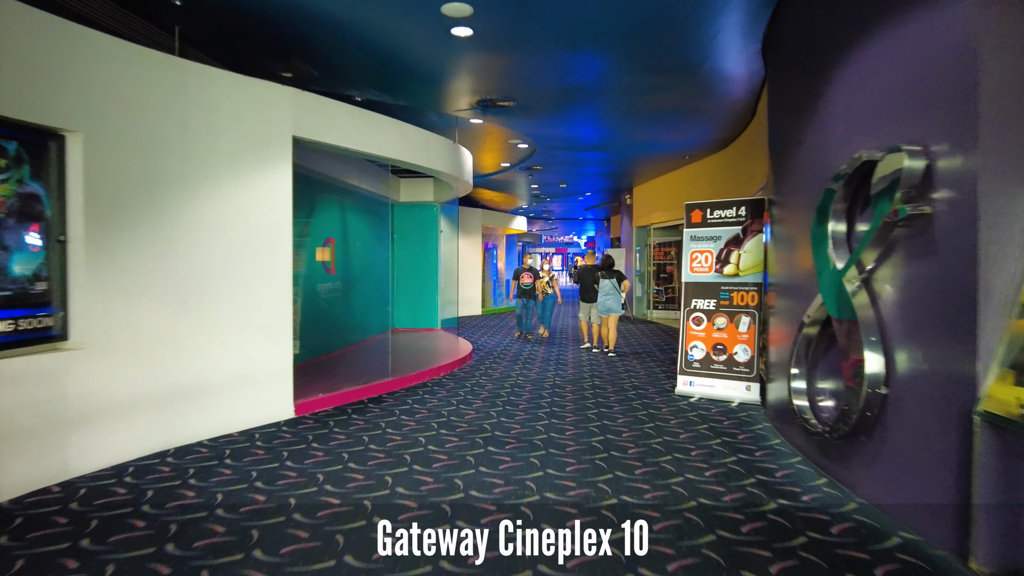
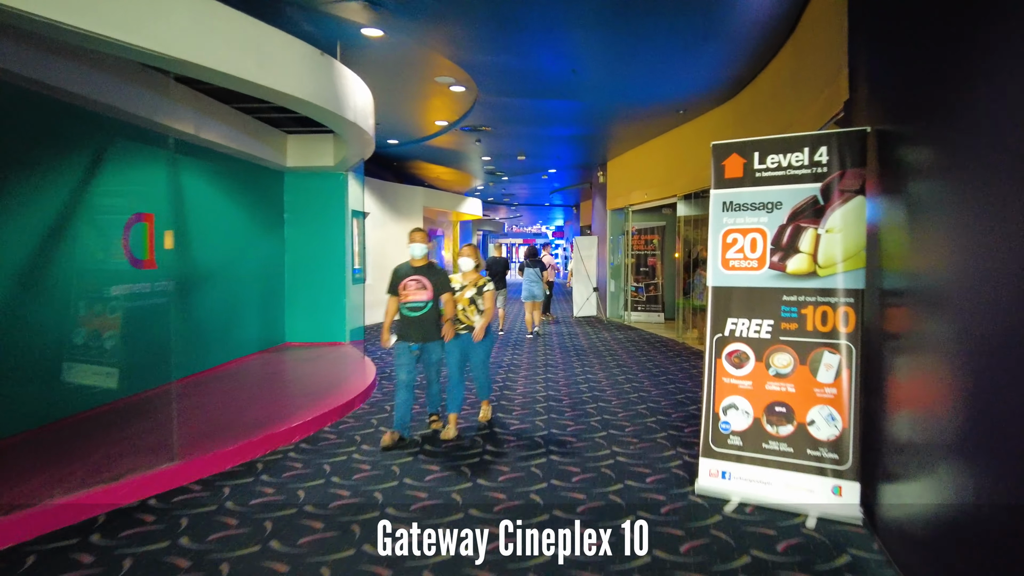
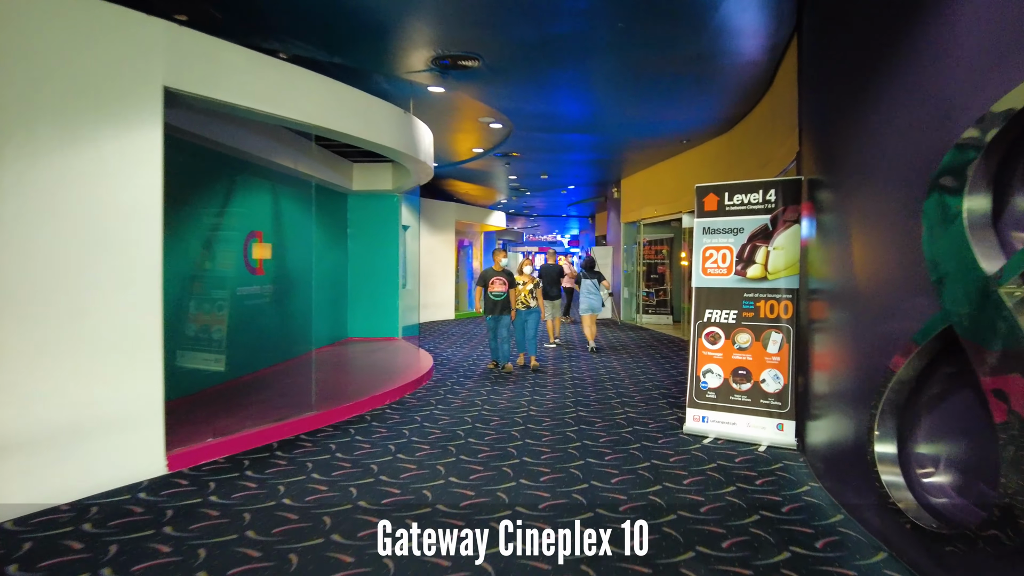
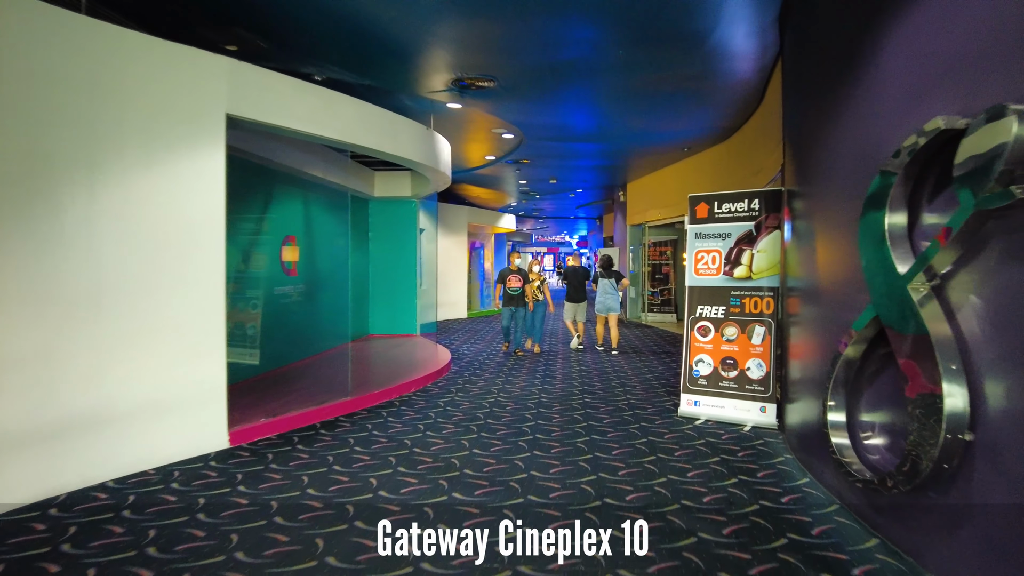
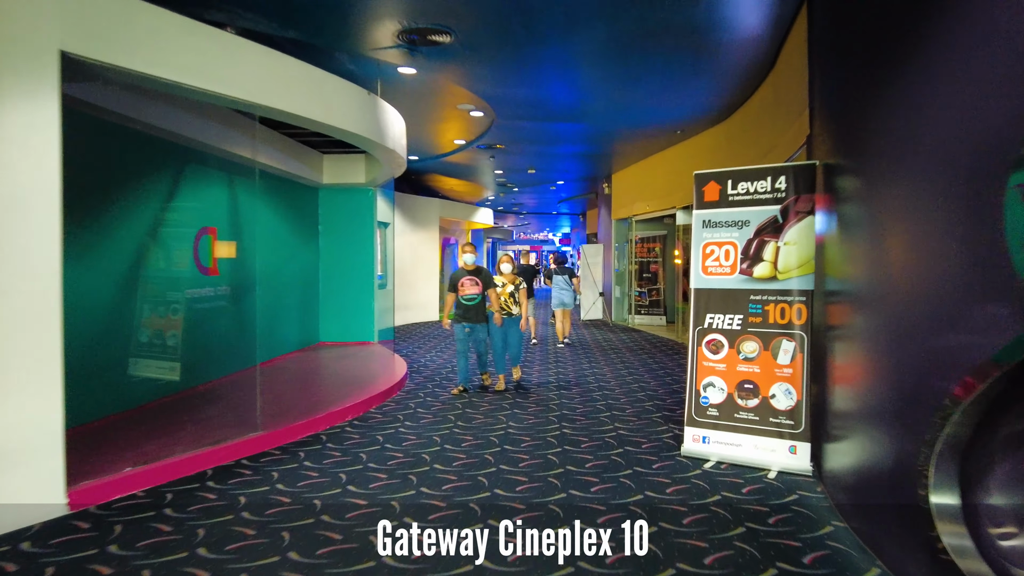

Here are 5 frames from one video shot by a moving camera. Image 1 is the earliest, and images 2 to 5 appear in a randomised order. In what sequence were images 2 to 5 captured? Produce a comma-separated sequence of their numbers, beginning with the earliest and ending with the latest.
4, 3, 5, 2
